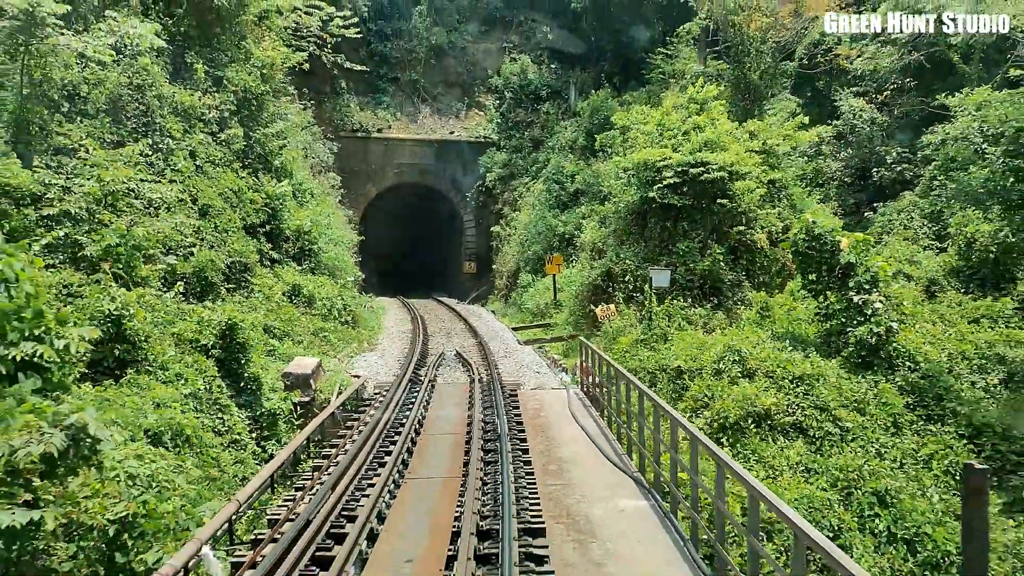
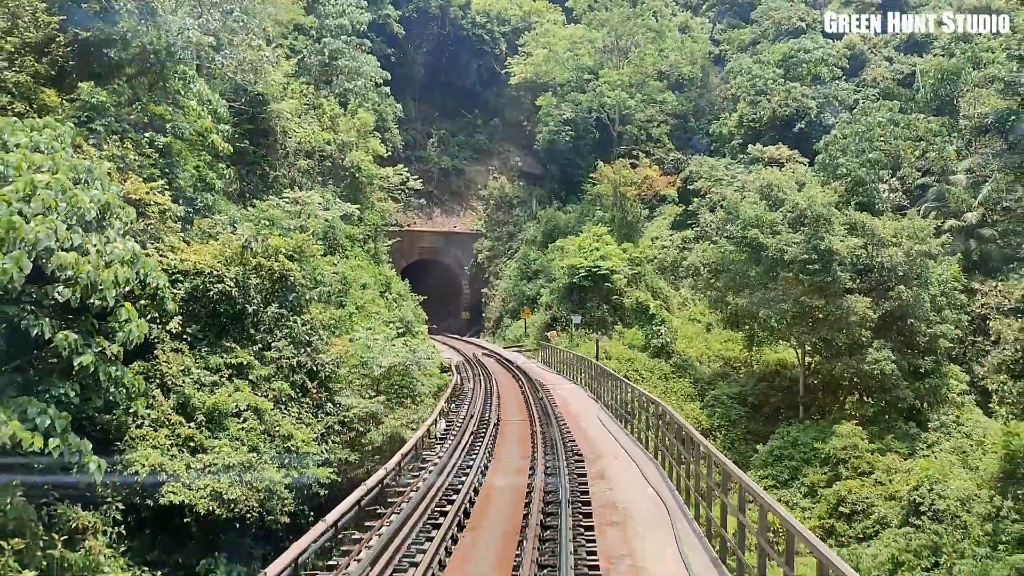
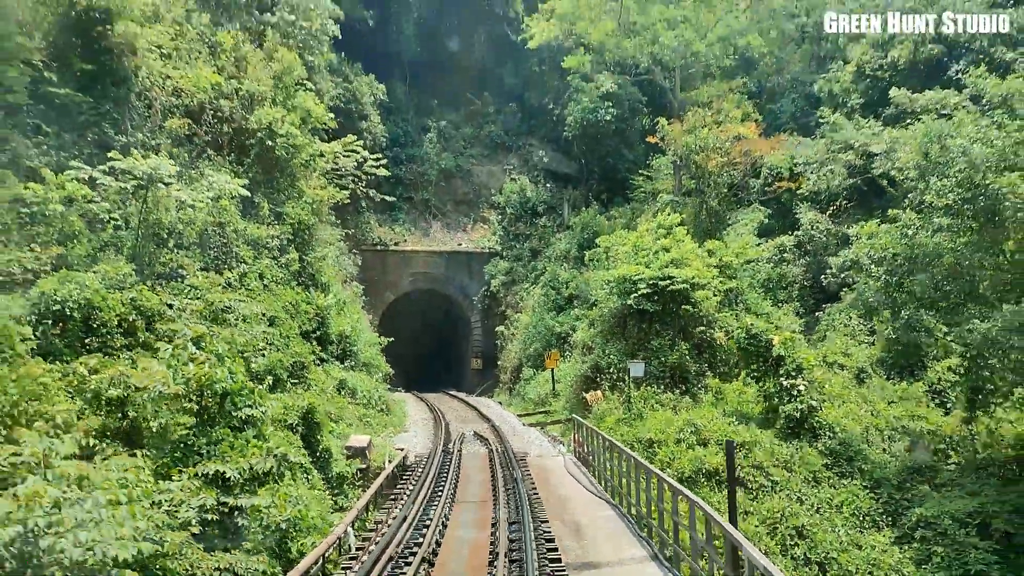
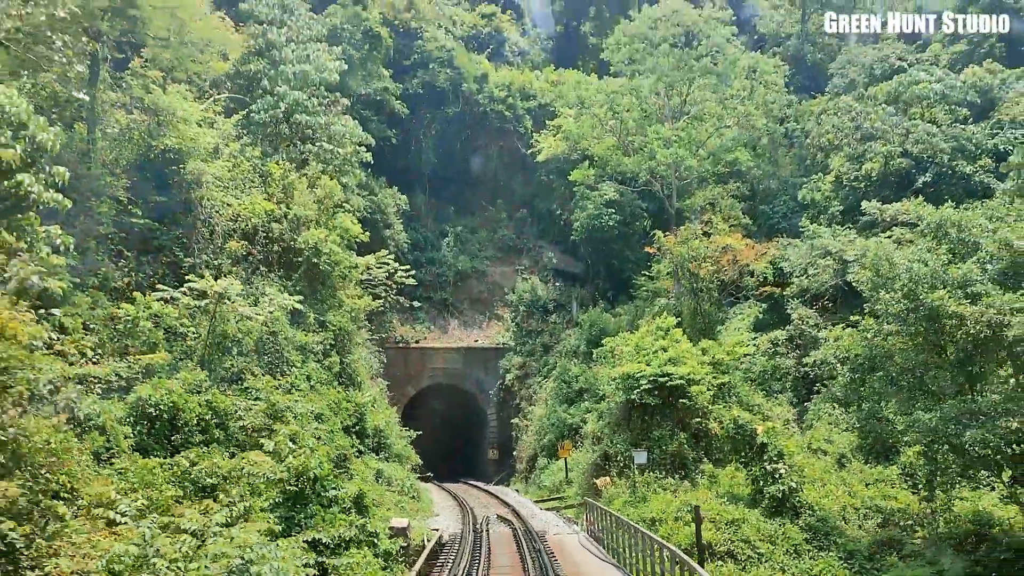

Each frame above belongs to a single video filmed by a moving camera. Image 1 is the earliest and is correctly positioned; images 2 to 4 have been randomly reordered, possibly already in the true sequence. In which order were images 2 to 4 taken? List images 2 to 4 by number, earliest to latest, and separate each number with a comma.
3, 4, 2
